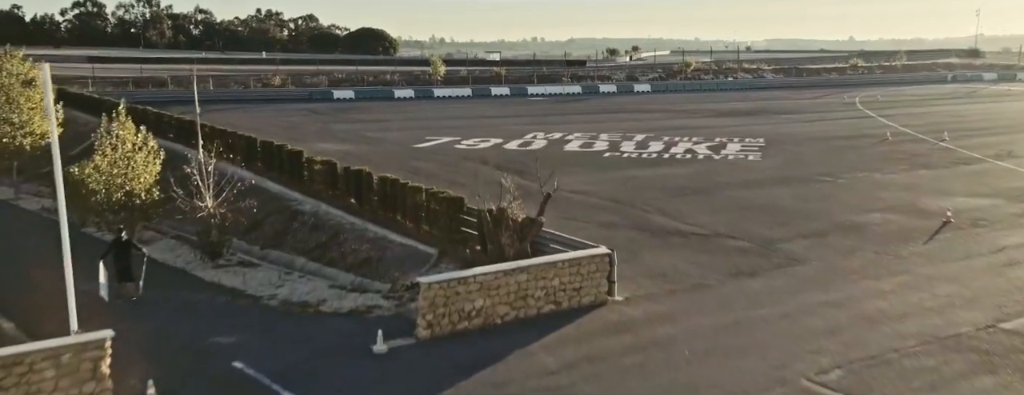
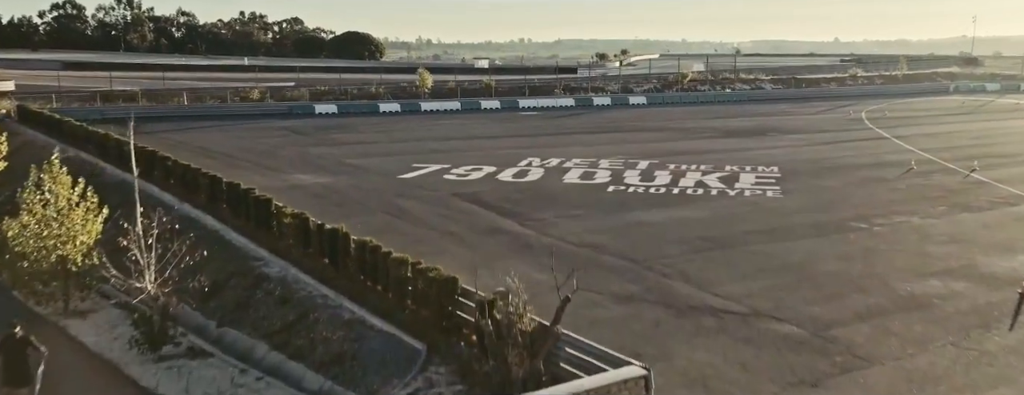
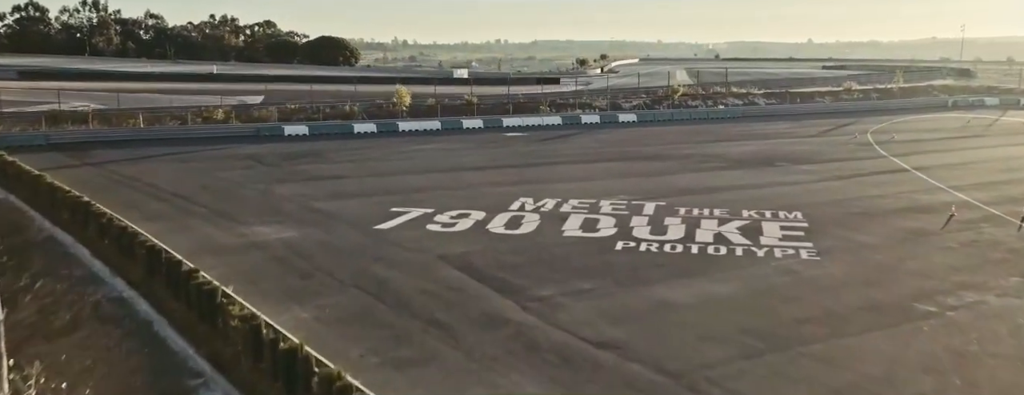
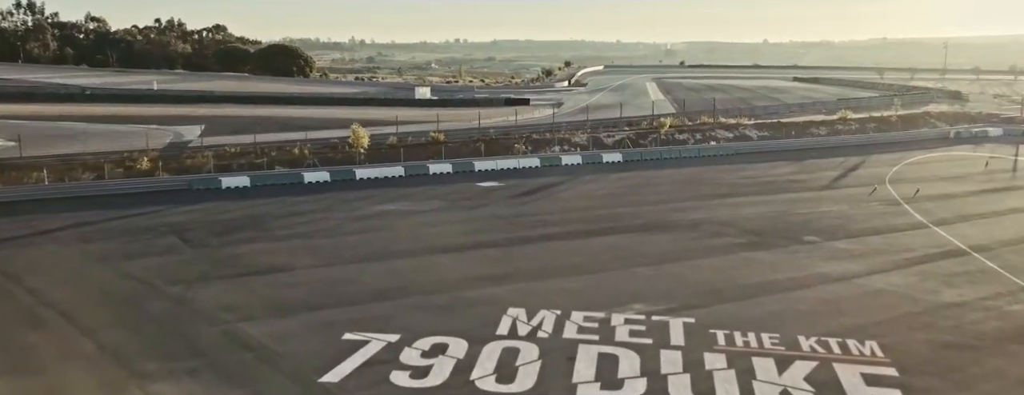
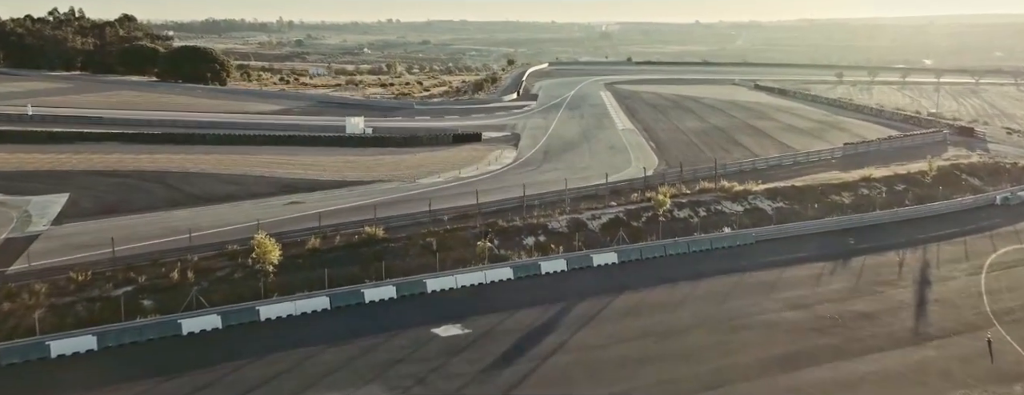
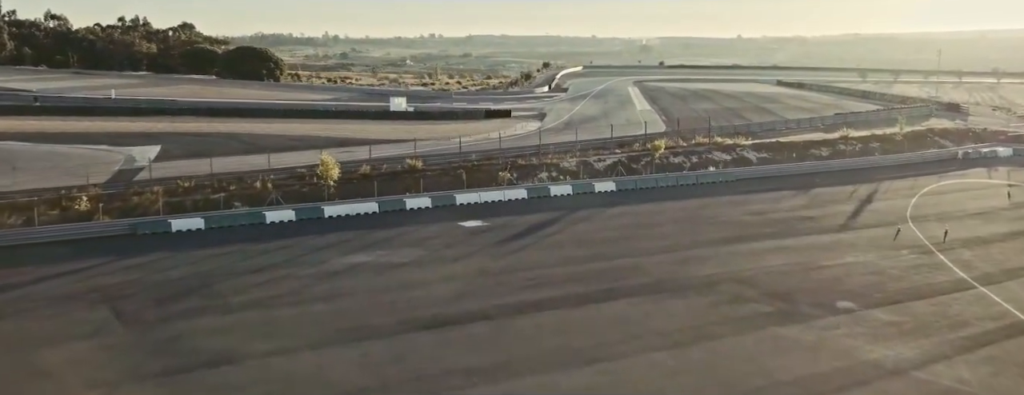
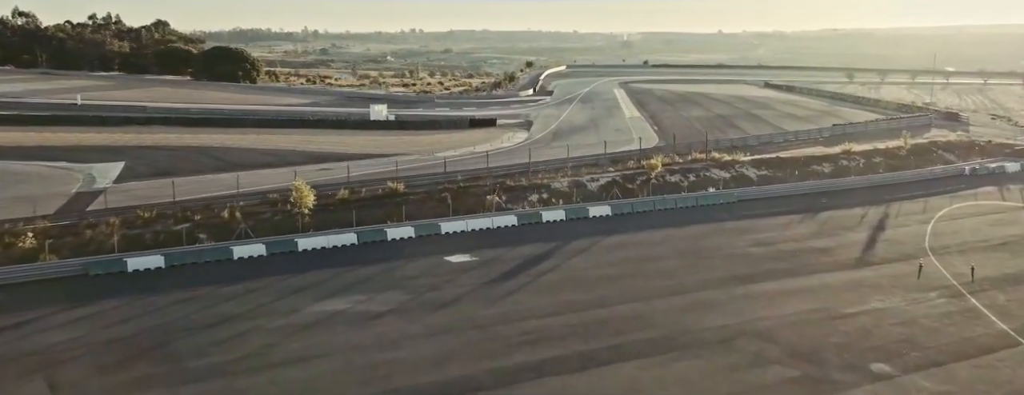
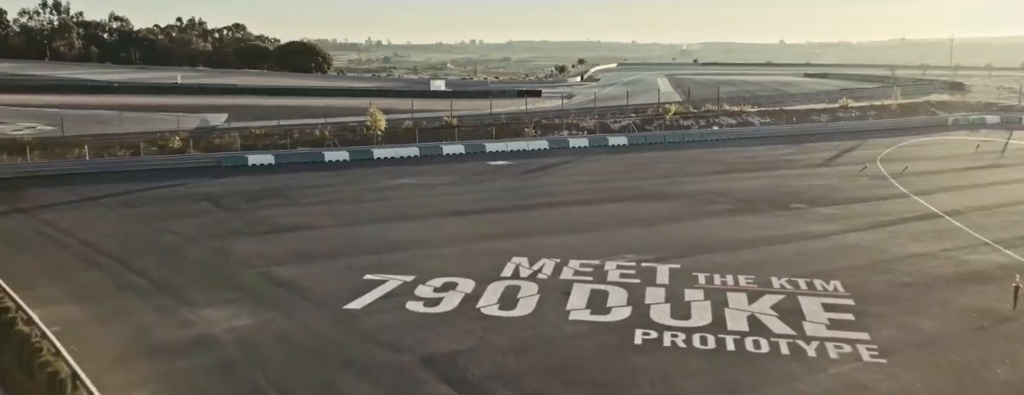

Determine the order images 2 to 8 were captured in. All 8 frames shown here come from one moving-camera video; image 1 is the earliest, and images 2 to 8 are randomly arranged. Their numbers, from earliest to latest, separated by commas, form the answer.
2, 3, 8, 4, 6, 7, 5
